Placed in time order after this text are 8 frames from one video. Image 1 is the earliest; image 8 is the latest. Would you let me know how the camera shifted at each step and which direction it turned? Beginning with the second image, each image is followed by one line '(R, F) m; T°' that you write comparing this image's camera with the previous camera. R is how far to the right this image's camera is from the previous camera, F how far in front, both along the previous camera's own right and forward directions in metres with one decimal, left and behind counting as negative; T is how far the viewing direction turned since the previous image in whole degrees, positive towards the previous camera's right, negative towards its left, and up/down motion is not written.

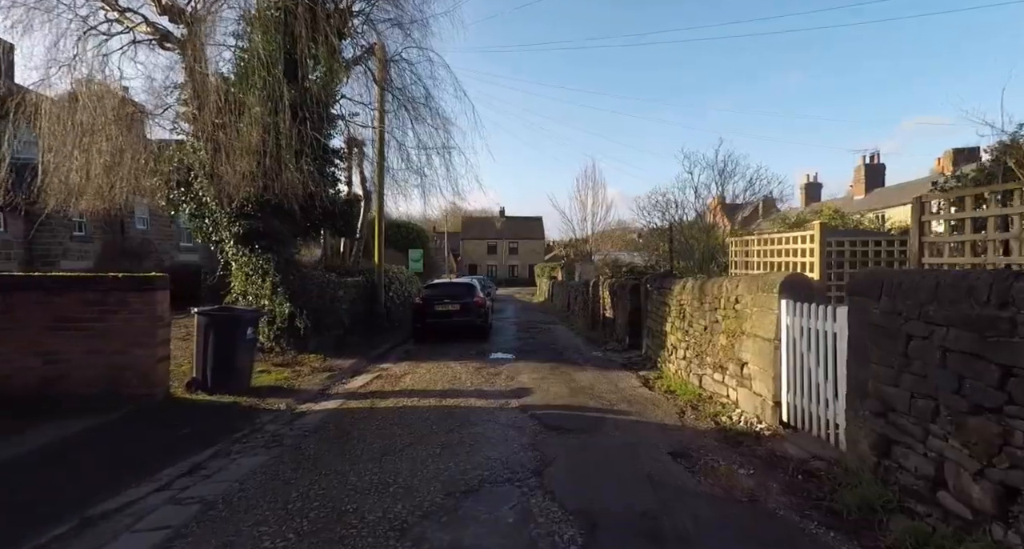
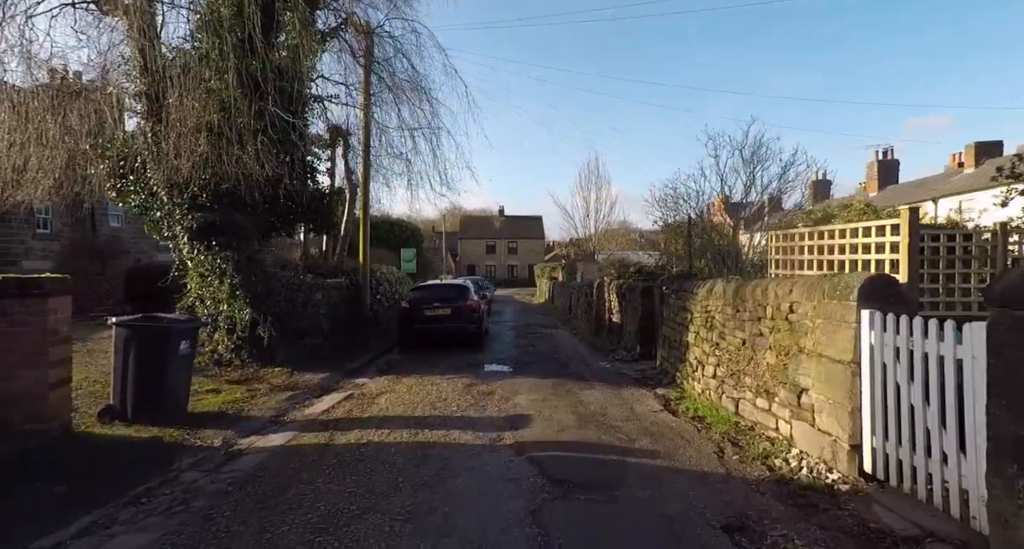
(+0.1, +1.2) m; 0°
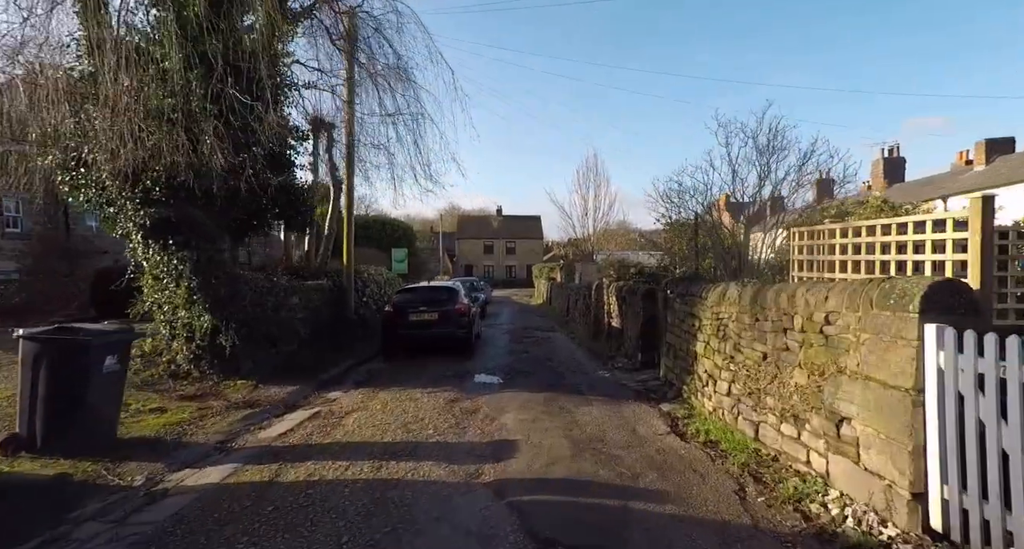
(+0.1, +0.8) m; 0°
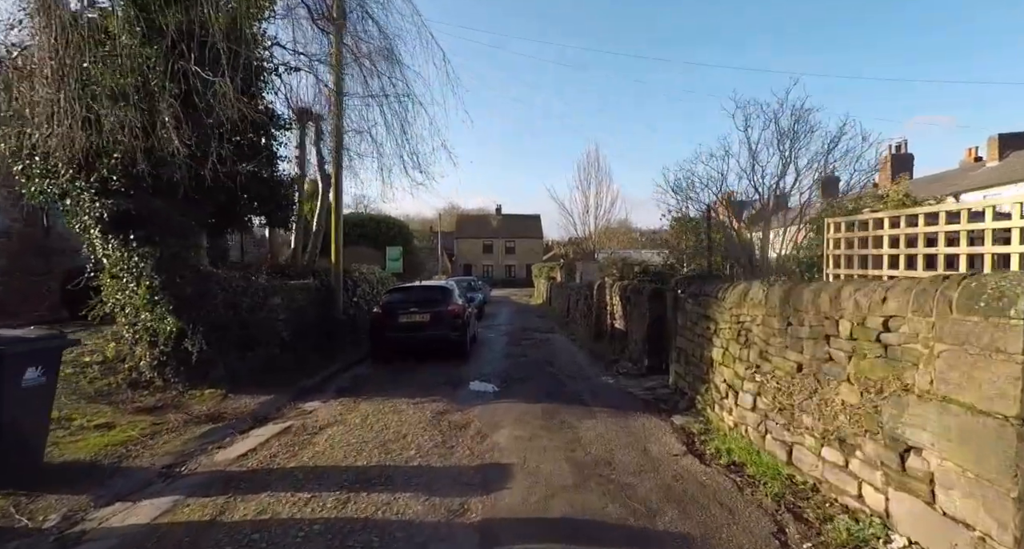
(+0.1, +0.7) m; 0°
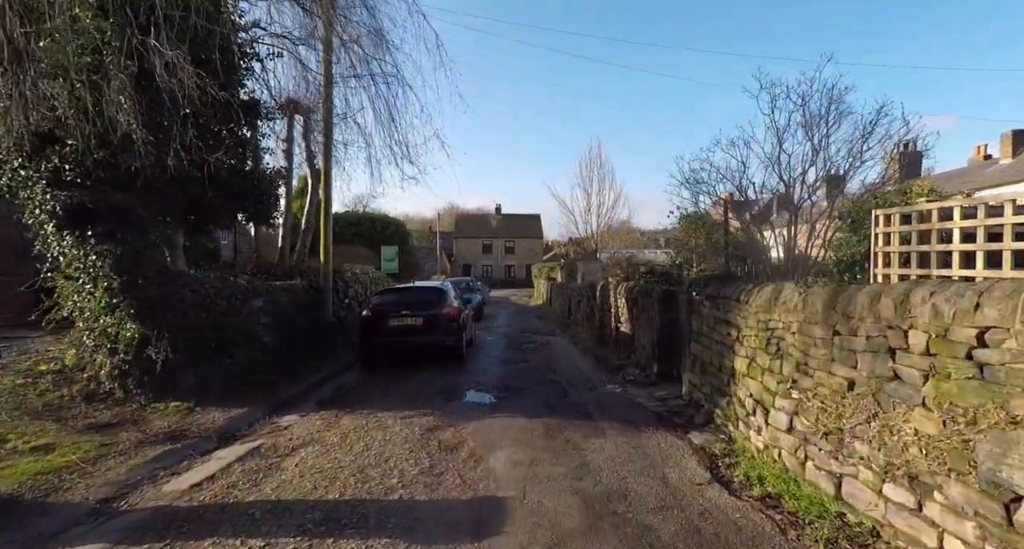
(0.0, +0.6) m; 0°
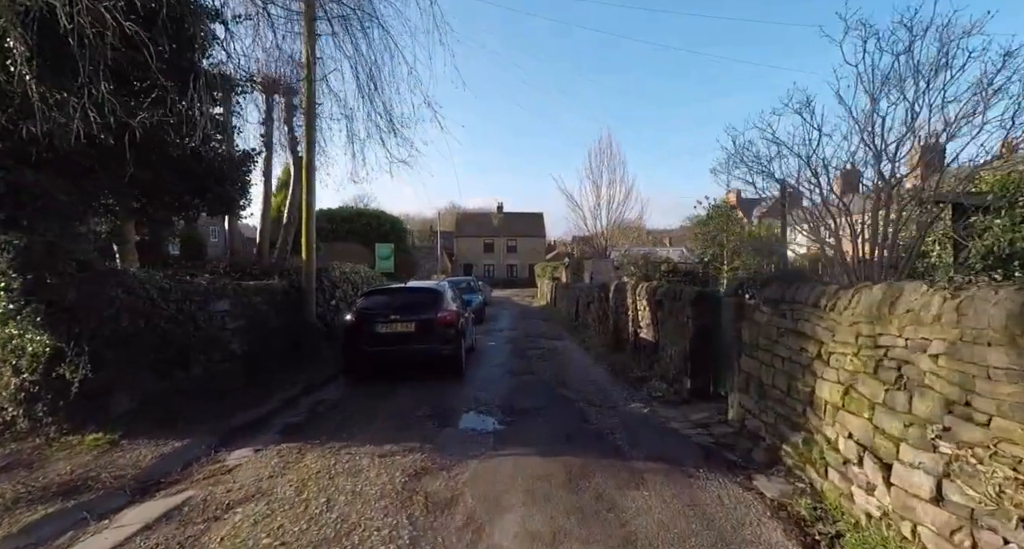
(-0.1, +1.3) m; 0°
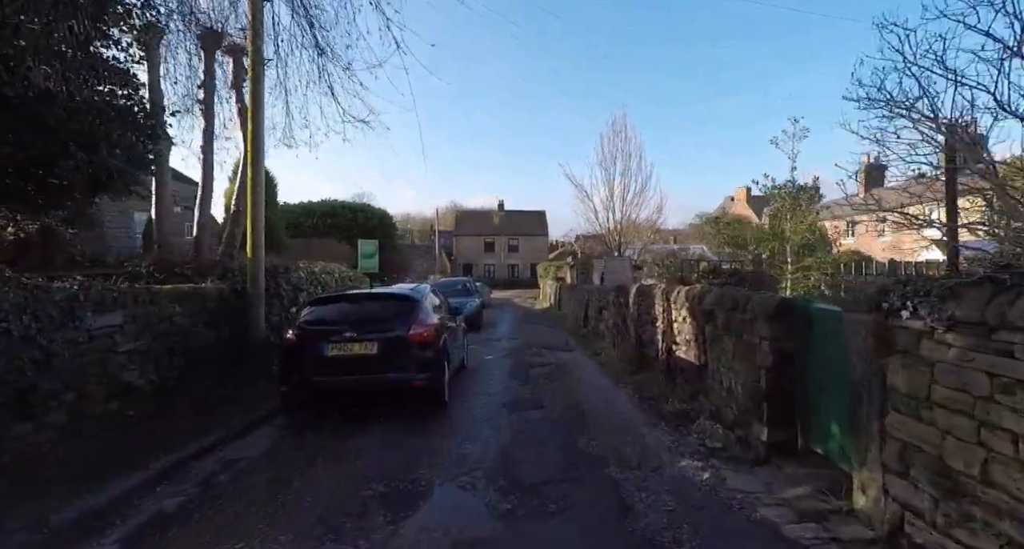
(0.0, +2.2) m; 0°
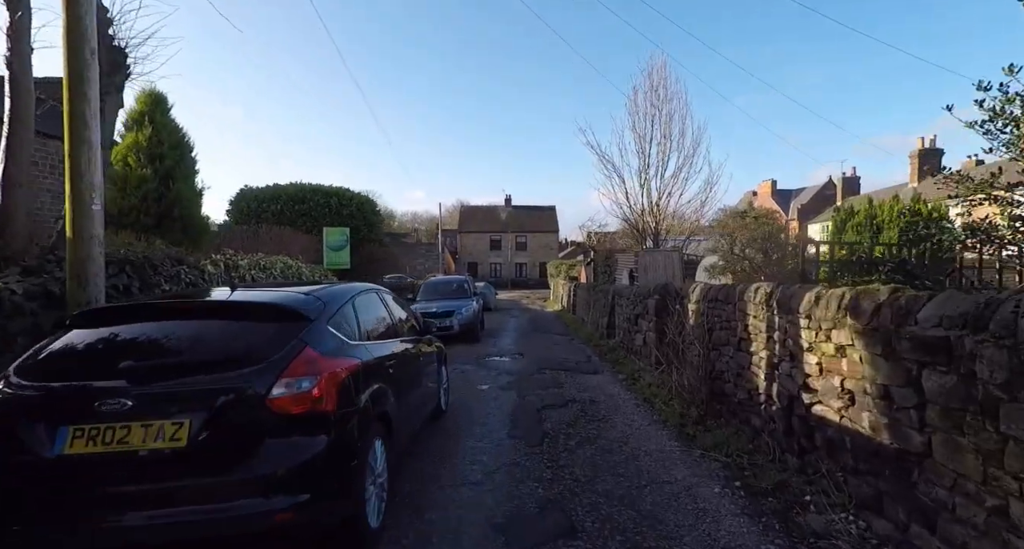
(+0.1, +3.6) m; -1°
